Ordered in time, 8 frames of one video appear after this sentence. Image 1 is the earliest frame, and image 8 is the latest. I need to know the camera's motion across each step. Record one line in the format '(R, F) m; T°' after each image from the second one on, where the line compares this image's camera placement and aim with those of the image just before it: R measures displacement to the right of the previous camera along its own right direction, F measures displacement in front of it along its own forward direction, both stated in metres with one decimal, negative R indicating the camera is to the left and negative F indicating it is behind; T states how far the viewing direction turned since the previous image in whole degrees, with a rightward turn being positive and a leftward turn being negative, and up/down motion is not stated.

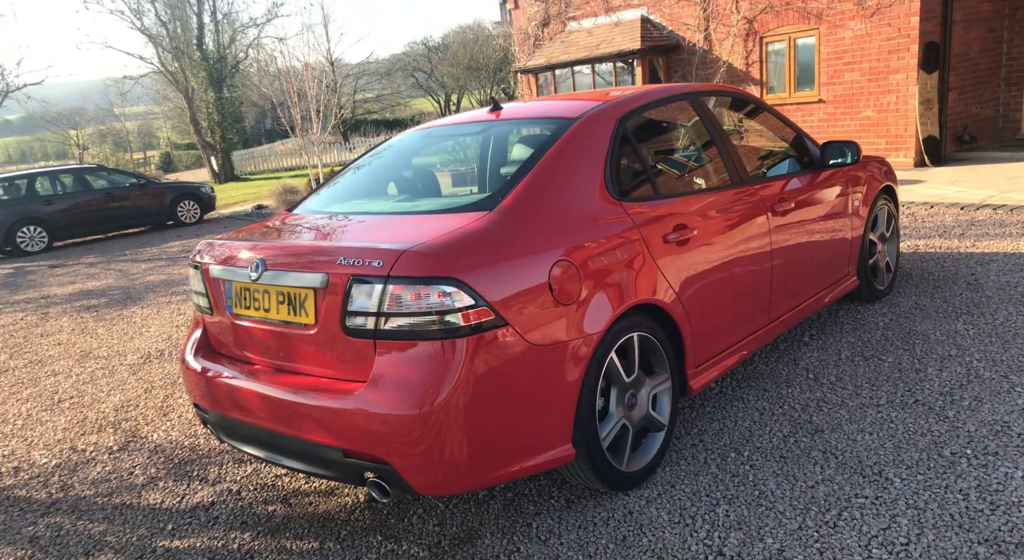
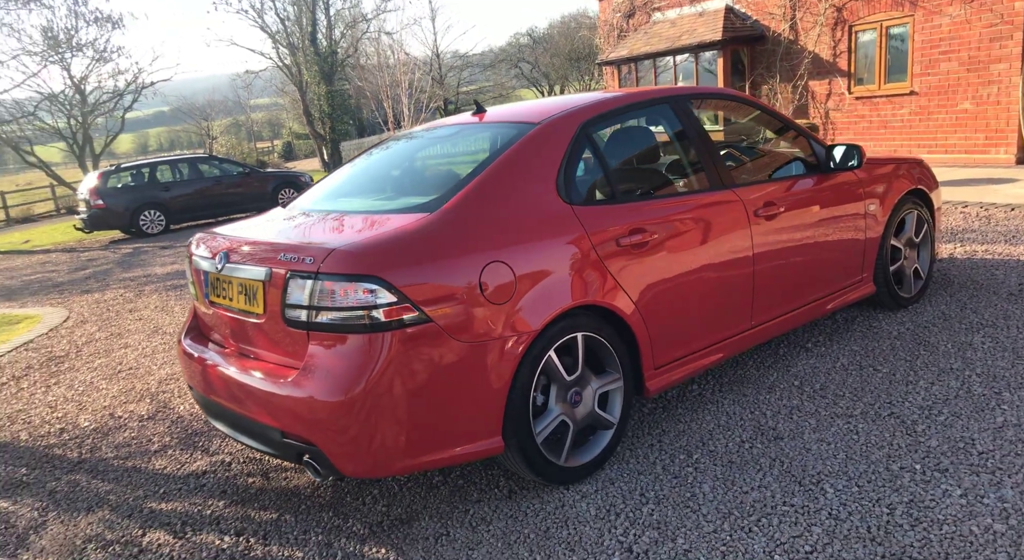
(+0.6, -0.1) m; -8°
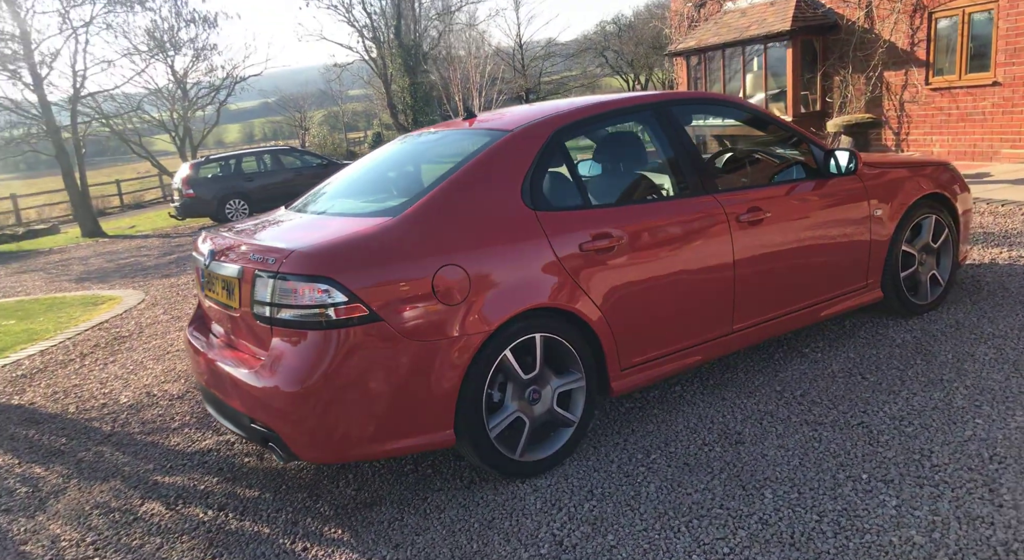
(+0.5, -0.1) m; -7°
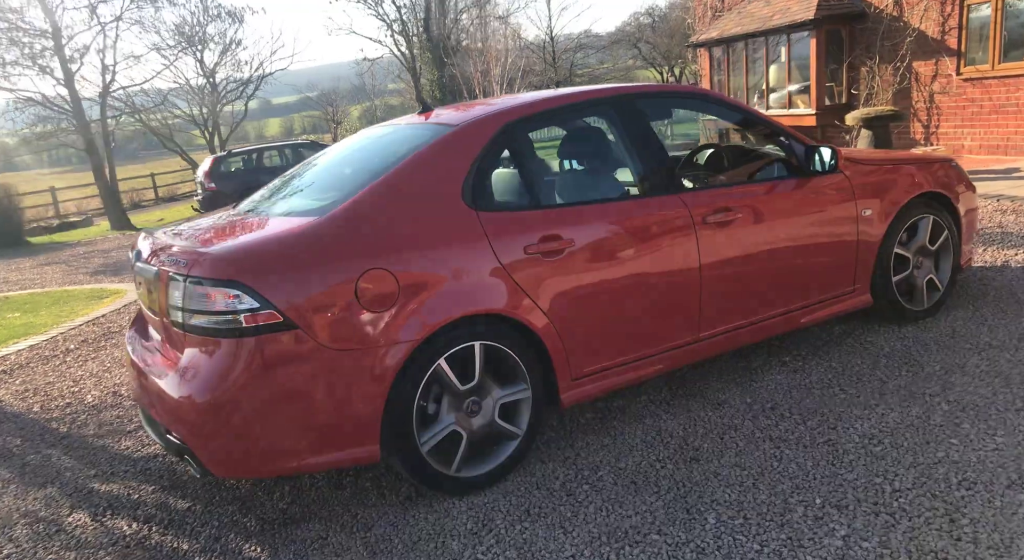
(+0.4, +0.2) m; -3°
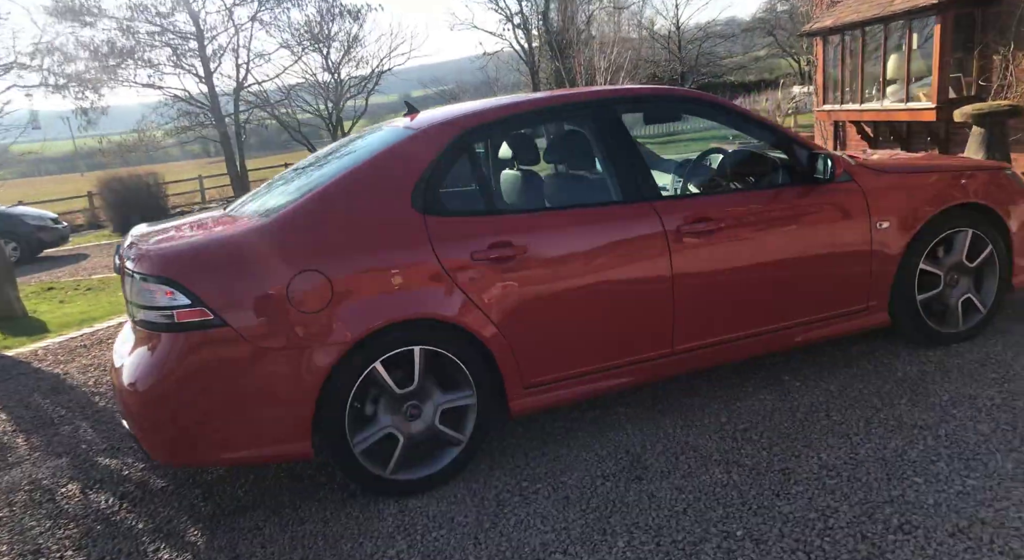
(+0.7, +0.1) m; -10°
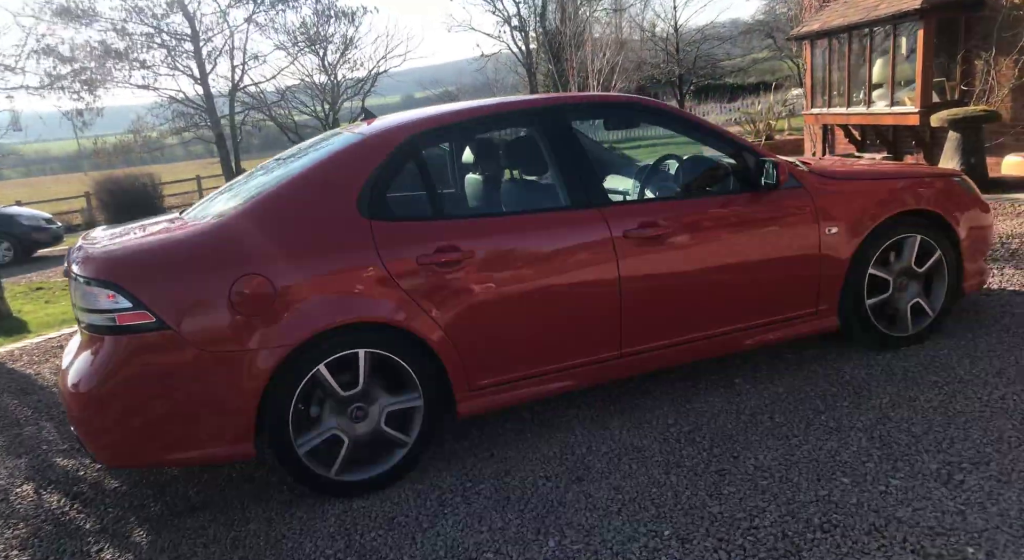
(+0.2, -0.1) m; 0°
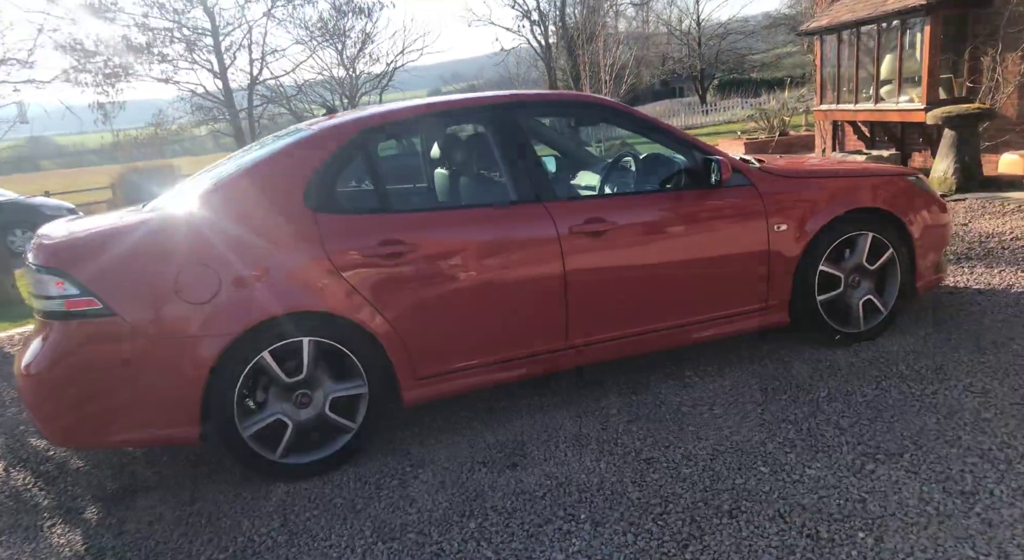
(+0.4, -0.1) m; -2°
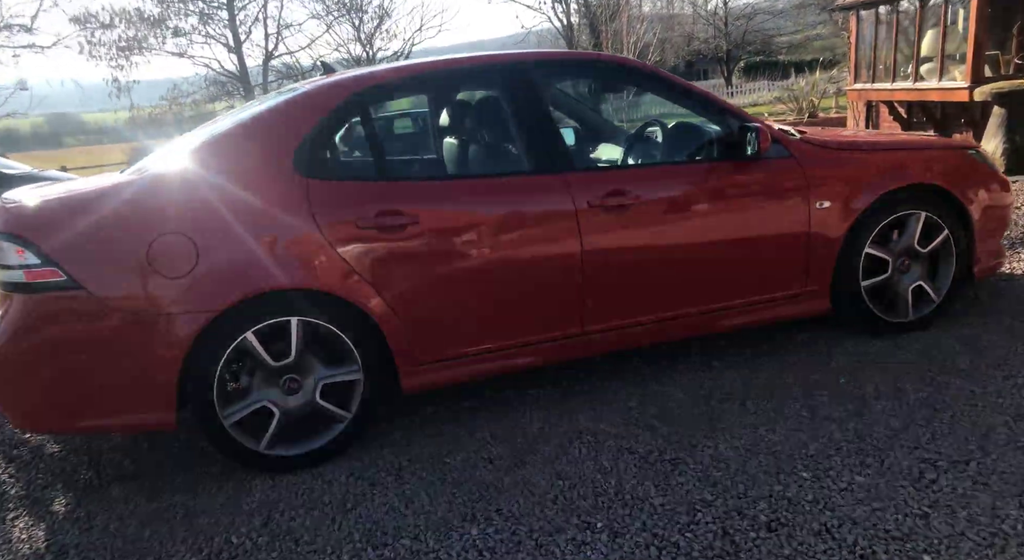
(0.0, +0.3) m; -1°
